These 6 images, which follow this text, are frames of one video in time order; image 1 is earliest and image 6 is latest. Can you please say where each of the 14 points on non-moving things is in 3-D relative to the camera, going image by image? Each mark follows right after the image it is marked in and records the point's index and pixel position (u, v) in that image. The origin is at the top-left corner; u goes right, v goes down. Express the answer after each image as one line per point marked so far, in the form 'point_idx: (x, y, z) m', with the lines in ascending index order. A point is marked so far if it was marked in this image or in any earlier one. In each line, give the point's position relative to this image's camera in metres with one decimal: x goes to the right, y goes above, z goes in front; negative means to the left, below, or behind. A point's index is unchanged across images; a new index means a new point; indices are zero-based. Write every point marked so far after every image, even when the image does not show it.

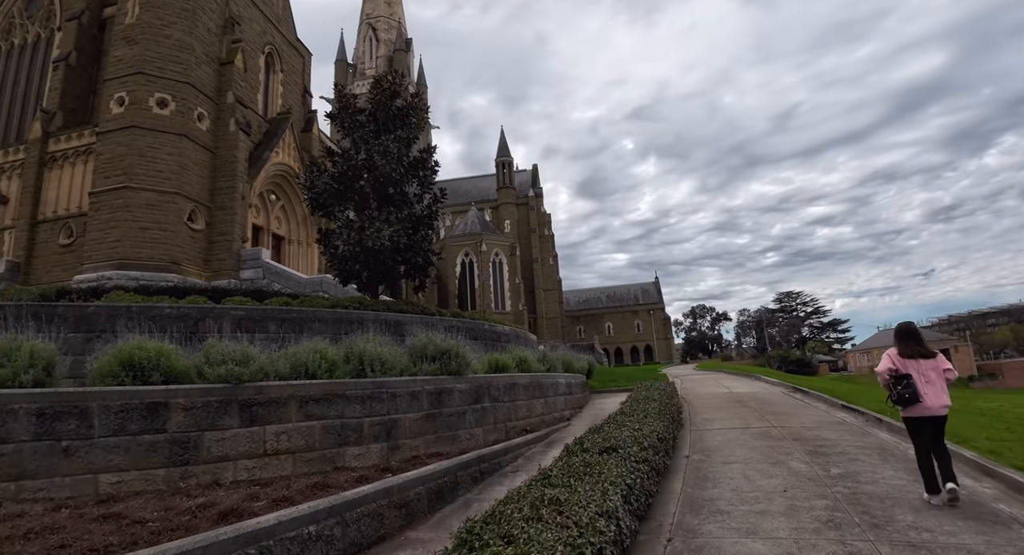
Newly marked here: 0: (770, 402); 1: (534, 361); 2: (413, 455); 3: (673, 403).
0: (+5.8, -2.8, +11.6) m
1: (+0.4, -2.0, +12.6) m
2: (-1.6, -2.9, +8.3) m
3: (+3.3, -2.5, +10.8) m
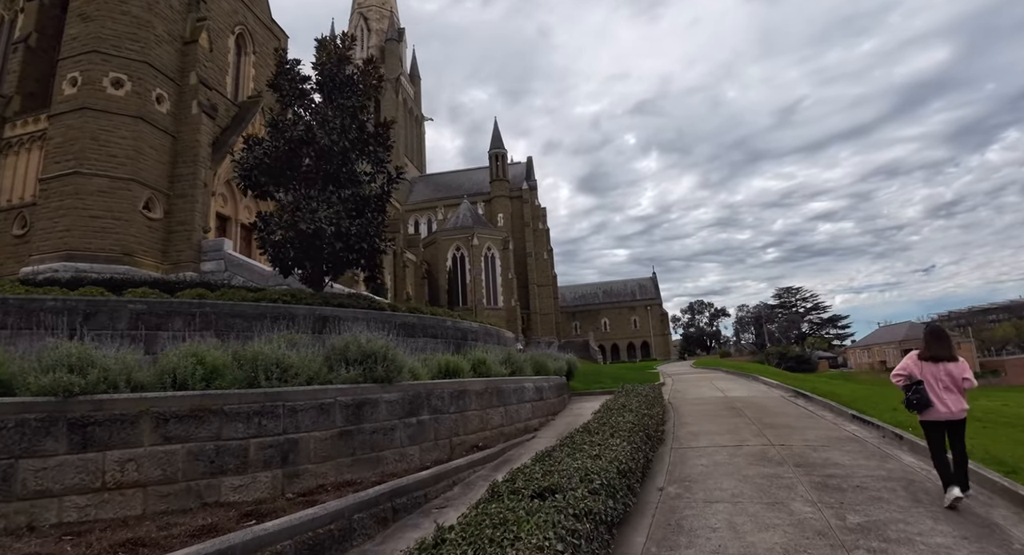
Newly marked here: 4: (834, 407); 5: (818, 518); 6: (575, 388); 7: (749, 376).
0: (+5.0, -2.5, +9.9) m
1: (-0.5, -1.8, +10.9) m
2: (-2.5, -2.7, +6.6) m
3: (+2.4, -2.3, +9.1) m
4: (+6.0, -2.4, +9.5) m
5: (+2.7, -2.1, +4.5) m
6: (+1.9, -3.4, +15.8) m
7: (+8.5, -3.6, +18.6) m
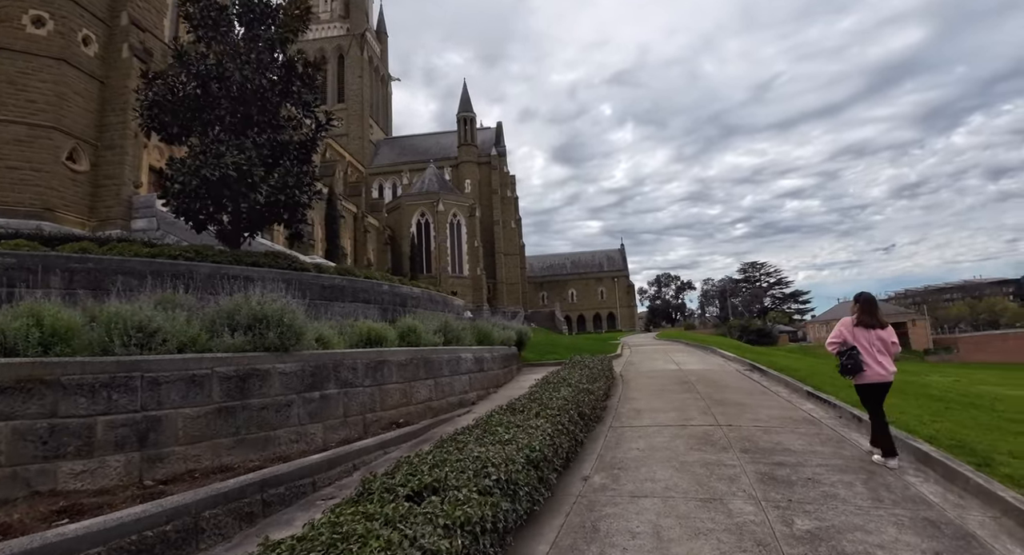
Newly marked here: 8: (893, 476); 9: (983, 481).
0: (+3.7, -1.9, +9.2) m
1: (-1.7, -1.0, +9.9) m
2: (-3.5, -2.1, +5.5) m
3: (+1.2, -1.6, +8.2) m
4: (+4.8, -1.8, +8.9) m
5: (+1.8, -1.7, +3.6) m
6: (+0.4, -2.3, +14.9) m
7: (+6.8, -2.5, +18.1) m
8: (+3.1, -1.6, +4.1) m
9: (+3.3, -1.5, +3.6) m
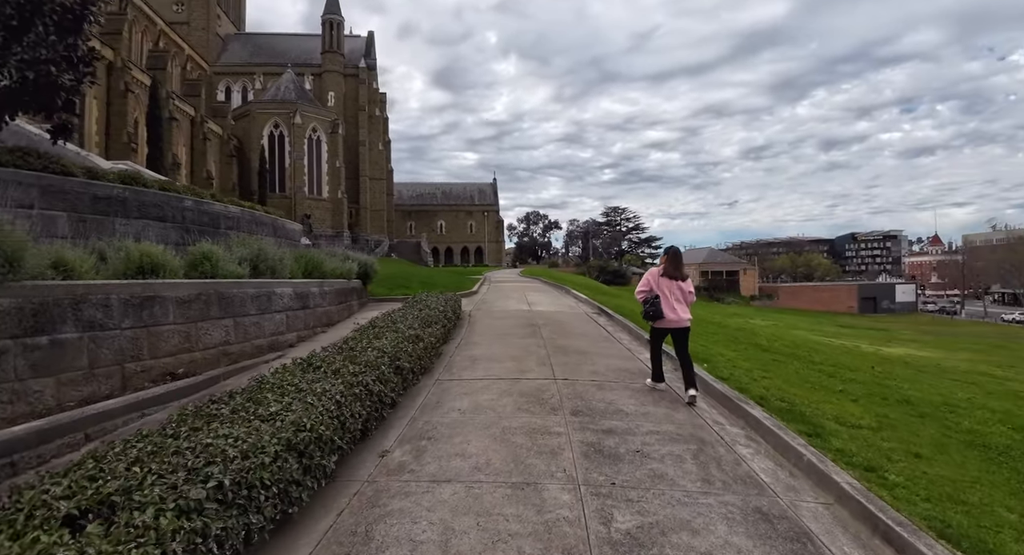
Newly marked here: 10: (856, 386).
0: (+1.0, -0.9, +8.8) m
1: (-4.4, +0.3, +8.0) m
2: (-5.2, -1.3, +3.5) m
3: (-1.2, -0.6, +7.2) m
4: (+2.0, -0.9, +8.7) m
5: (+0.4, -1.4, +2.9) m
6: (-3.7, -0.4, +13.5) m
7: (+1.7, -0.4, +18.2) m
8: (+1.5, -1.2, +3.6) m
9: (+1.9, -1.2, +3.2) m
10: (+4.1, -1.3, +6.1) m
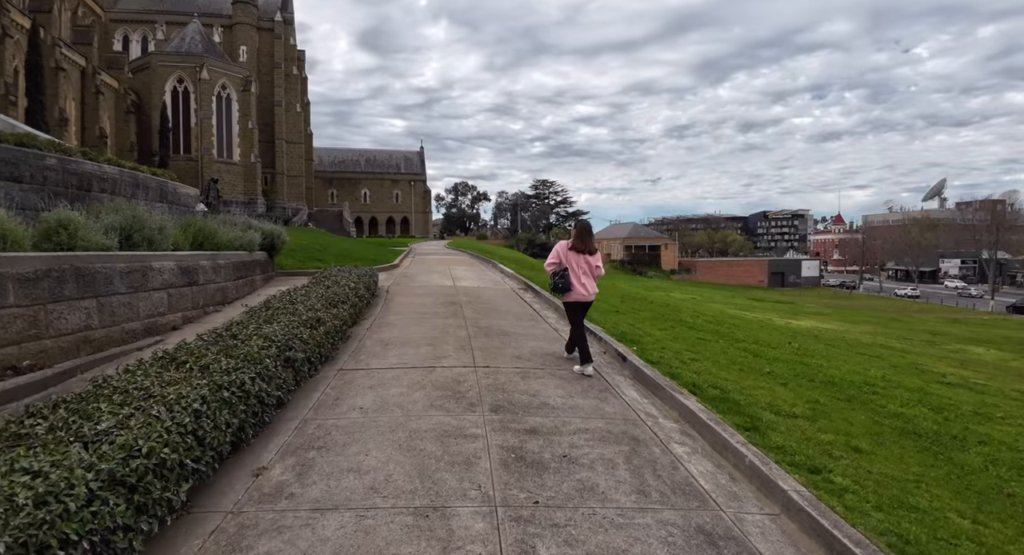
0: (-0.3, -0.5, +8.2) m
1: (-5.5, +0.7, +6.7) m
2: (-5.7, -1.1, +2.2) m
3: (-2.3, -0.3, +6.4) m
4: (+0.8, -0.5, +8.3) m
5: (-0.1, -1.3, +2.4) m
6: (-5.5, +0.3, +12.3) m
7: (-0.8, +0.5, +17.6) m
8: (+1.0, -1.1, +3.3) m
9: (+1.4, -1.1, +2.9) m
10: (+3.1, -1.1, +6.1) m
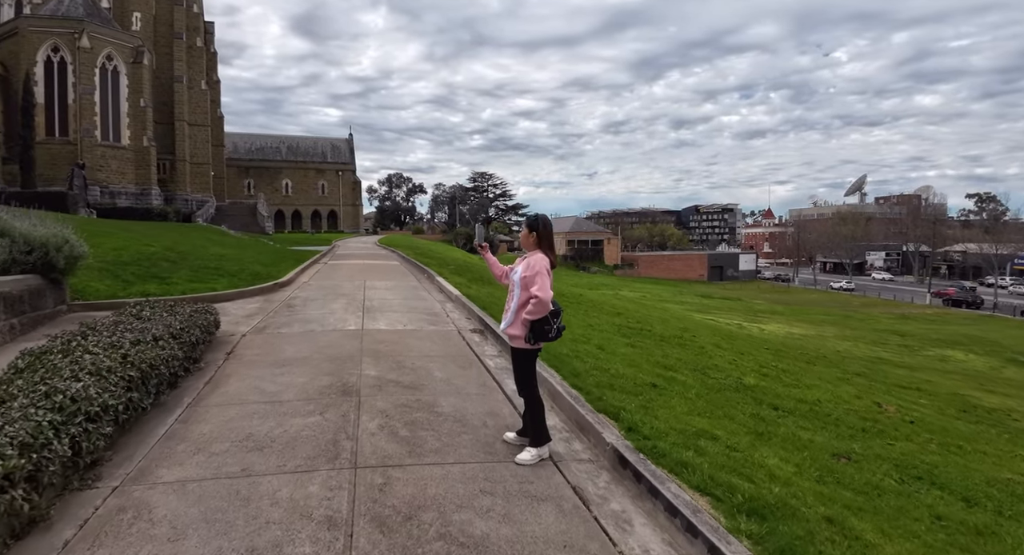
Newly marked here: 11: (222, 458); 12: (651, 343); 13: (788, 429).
0: (-0.6, -1.0, +4.1) m
1: (-5.7, +0.1, +2.0) m
2: (-5.3, -1.8, -2.5) m
3: (-2.4, -0.8, +2.1) m
4: (+0.4, -0.9, +4.4) m
5: (+0.2, -1.8, -1.6) m
6: (-6.3, -0.3, +7.6) m
7: (-2.2, +0.1, +13.4) m
8: (+1.2, -1.6, -0.6) m
9: (+1.7, -1.6, -0.9) m
10: (+3.0, -1.5, +2.4) m
11: (-1.7, -1.1, +3.2) m
12: (+2.1, -1.0, +7.5) m
13: (+2.3, -1.3, +4.2) m
